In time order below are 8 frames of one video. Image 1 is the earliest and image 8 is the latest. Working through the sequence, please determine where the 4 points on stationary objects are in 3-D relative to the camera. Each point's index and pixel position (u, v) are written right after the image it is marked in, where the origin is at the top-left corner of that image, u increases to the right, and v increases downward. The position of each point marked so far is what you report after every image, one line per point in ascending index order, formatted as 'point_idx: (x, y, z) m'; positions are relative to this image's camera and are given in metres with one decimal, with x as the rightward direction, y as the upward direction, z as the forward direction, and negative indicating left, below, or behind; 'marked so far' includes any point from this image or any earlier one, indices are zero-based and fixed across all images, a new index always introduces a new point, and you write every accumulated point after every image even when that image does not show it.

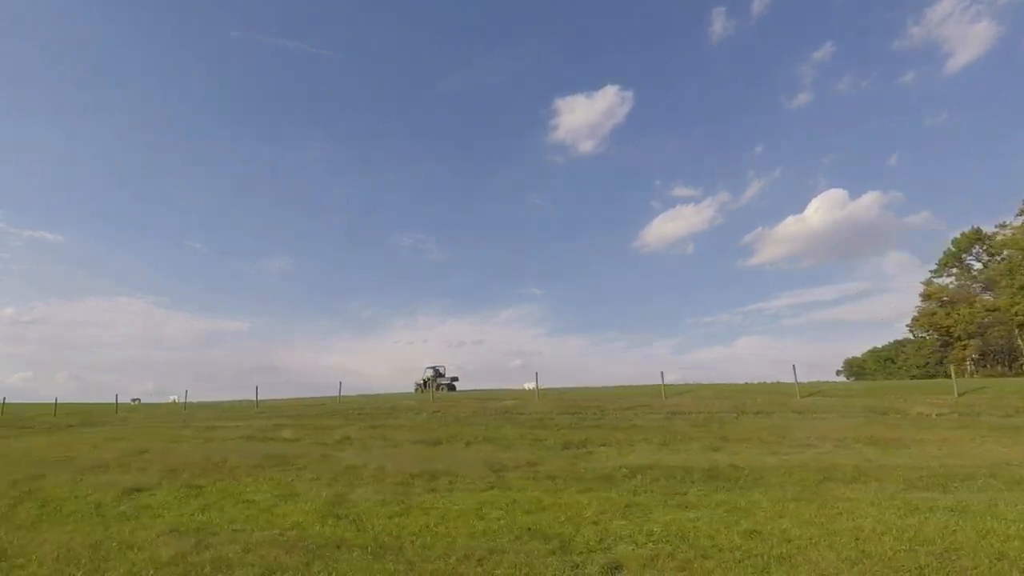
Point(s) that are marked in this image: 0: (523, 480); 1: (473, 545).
0: (+0.4, -5.3, +17.0) m
1: (-0.6, -4.6, +11.1) m
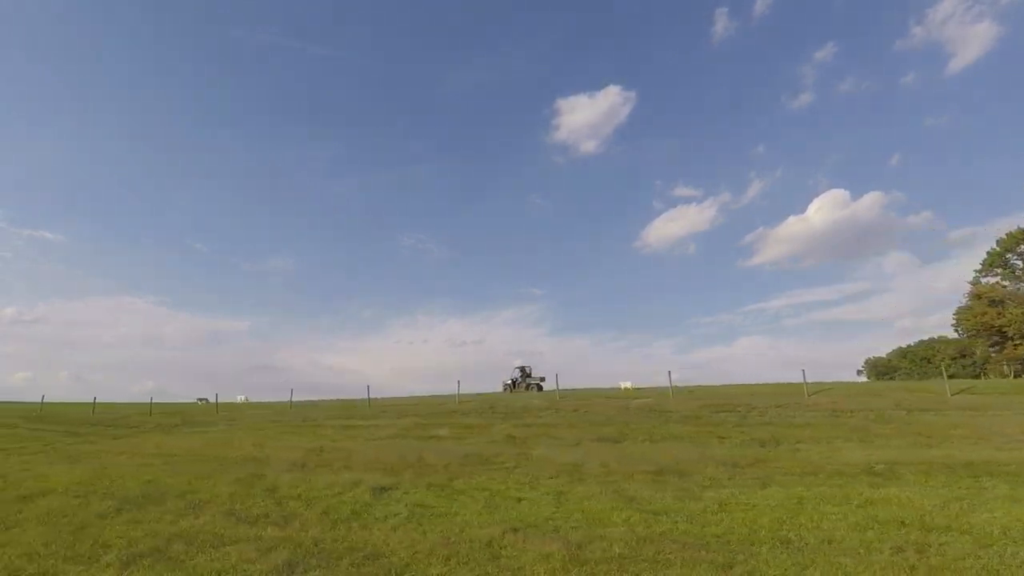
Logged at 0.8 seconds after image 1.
0: (+7.6, -5.2, +17.2) m
1: (+6.7, -4.6, +11.3) m
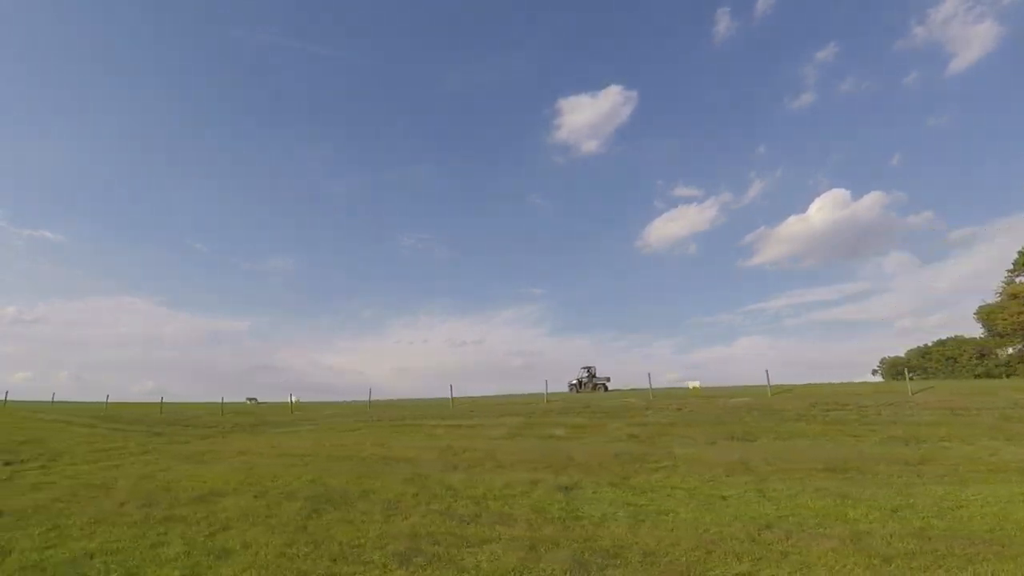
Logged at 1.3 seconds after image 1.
0: (+13.1, -5.2, +17.3) m
1: (+12.2, -4.5, +11.4) m
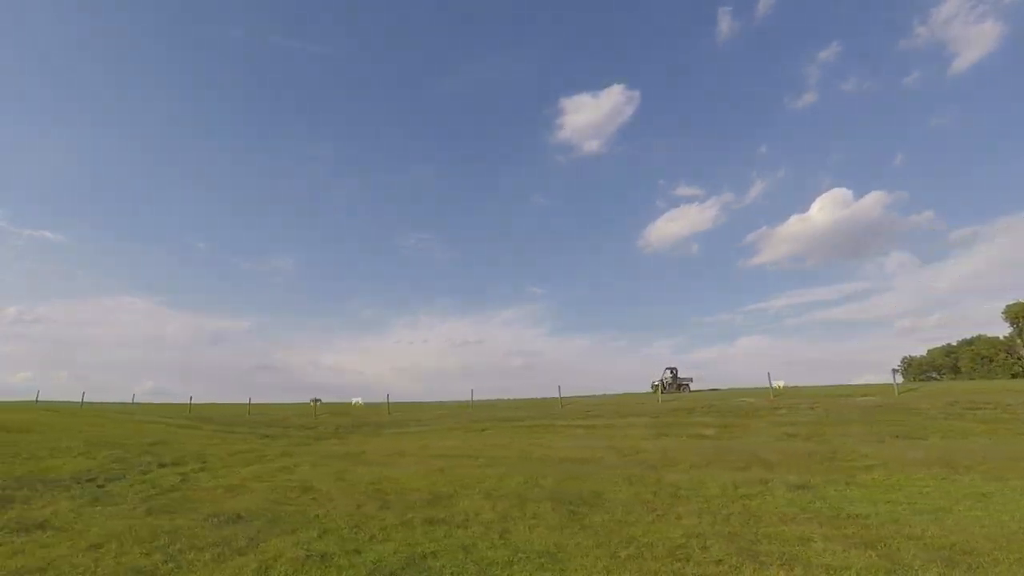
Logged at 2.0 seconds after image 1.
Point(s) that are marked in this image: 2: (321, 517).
0: (+20.1, -5.2, +17.5) m
1: (+19.3, -4.5, +11.6) m
2: (-5.1, -6.5, +17.6) m
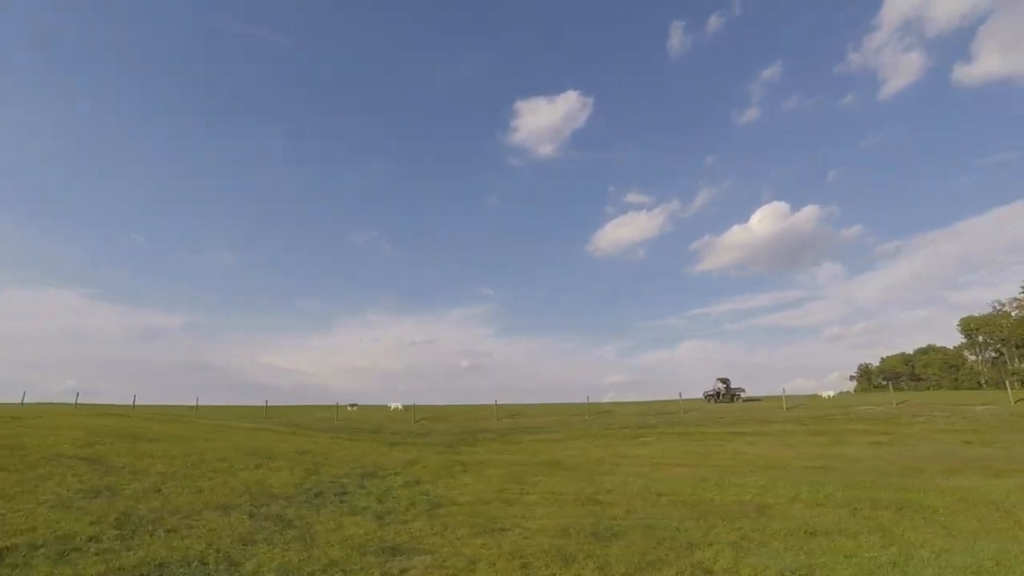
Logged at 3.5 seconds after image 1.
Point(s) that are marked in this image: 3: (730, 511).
0: (+30.2, -6.1, +20.1) m
1: (+30.0, -5.4, +14.2) m
2: (+5.0, -6.8, +17.5) m
3: (+6.9, -7.0, +19.5) m
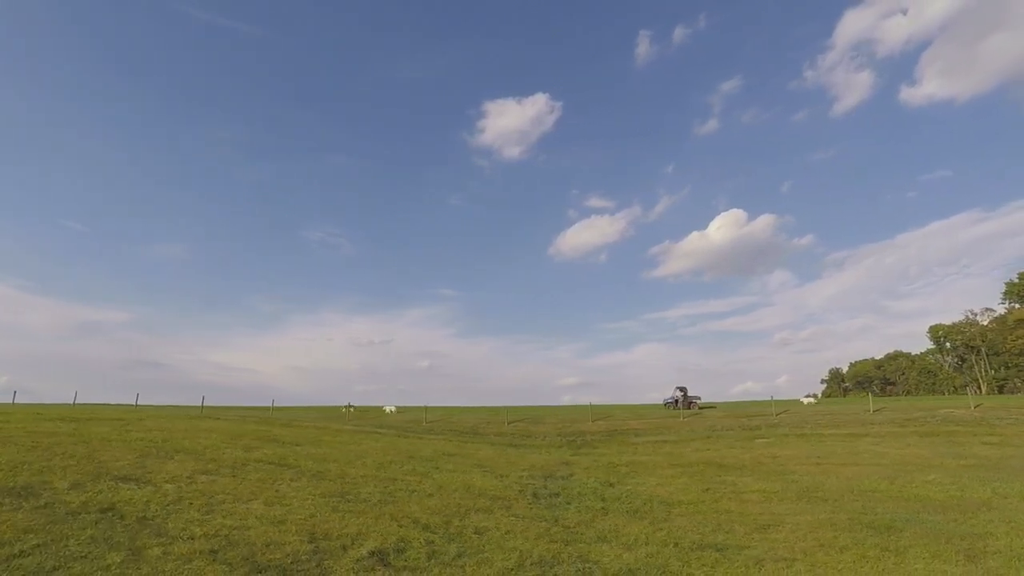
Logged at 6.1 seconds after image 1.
0: (+38.6, -7.0, +23.9) m
1: (+38.9, -6.3, +18.0) m
2: (+13.7, -7.3, +19.3) m
3: (+15.4, -7.5, +21.5) m
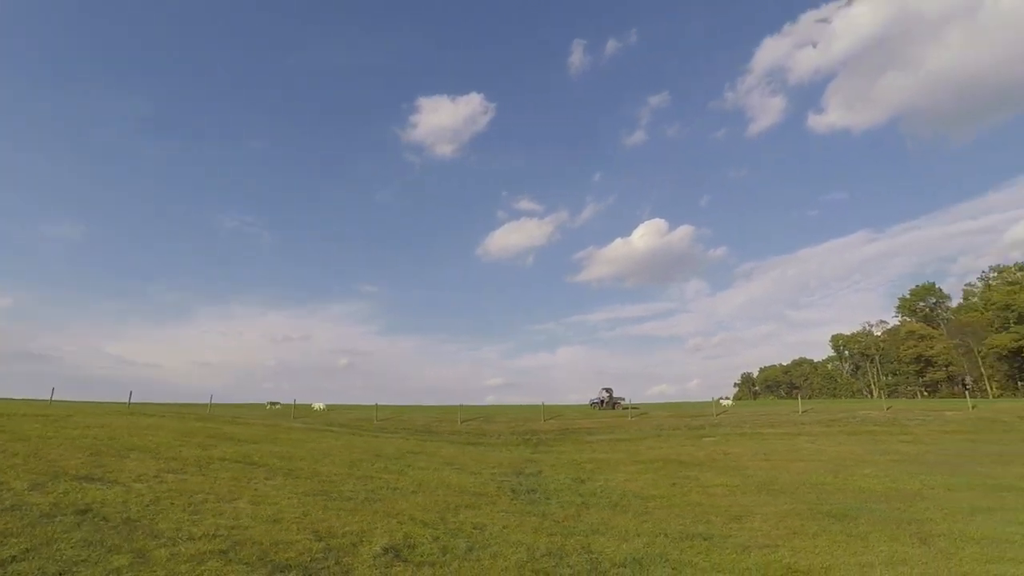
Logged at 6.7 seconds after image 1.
0: (+37.5, -8.3, +29.3) m
1: (+38.6, -7.6, +23.4) m
2: (+13.4, -7.8, +21.6) m
3: (+14.8, -8.0, +23.9) m
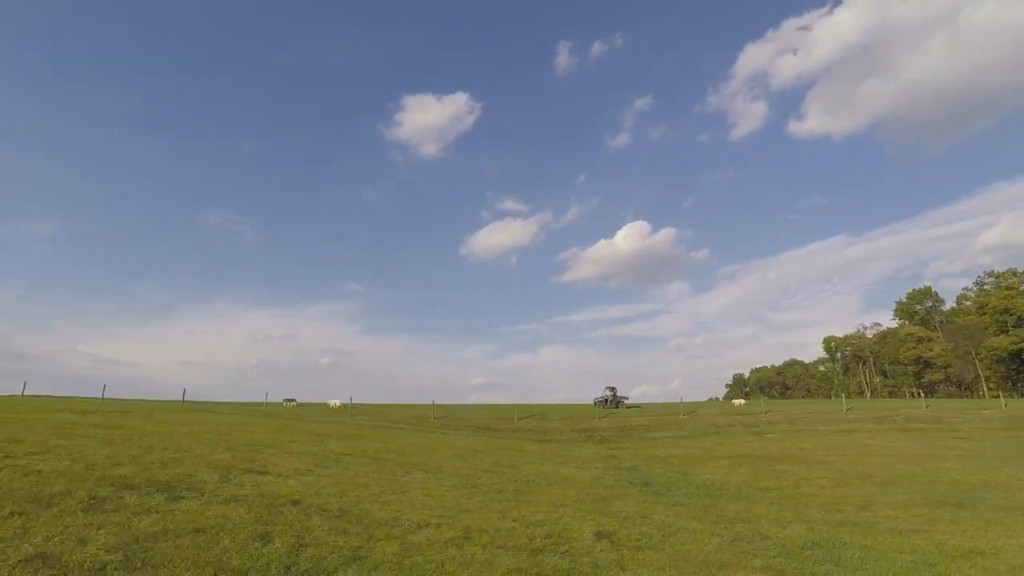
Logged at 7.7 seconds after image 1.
0: (+42.4, -8.6, +31.8) m
1: (+43.6, -8.0, +26.0) m
2: (+18.5, -8.0, +23.2) m
3: (+19.8, -8.2, +25.6) m
